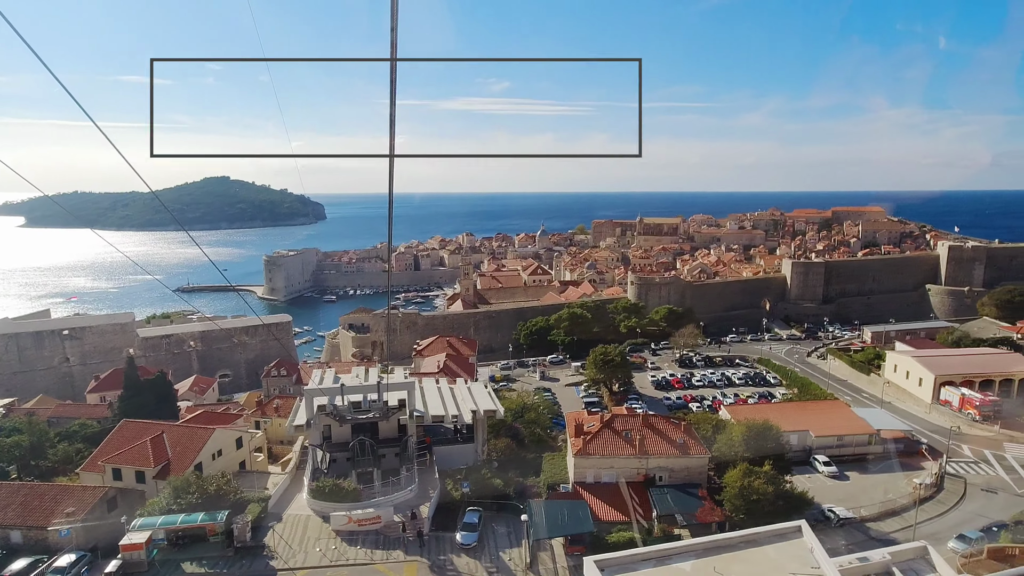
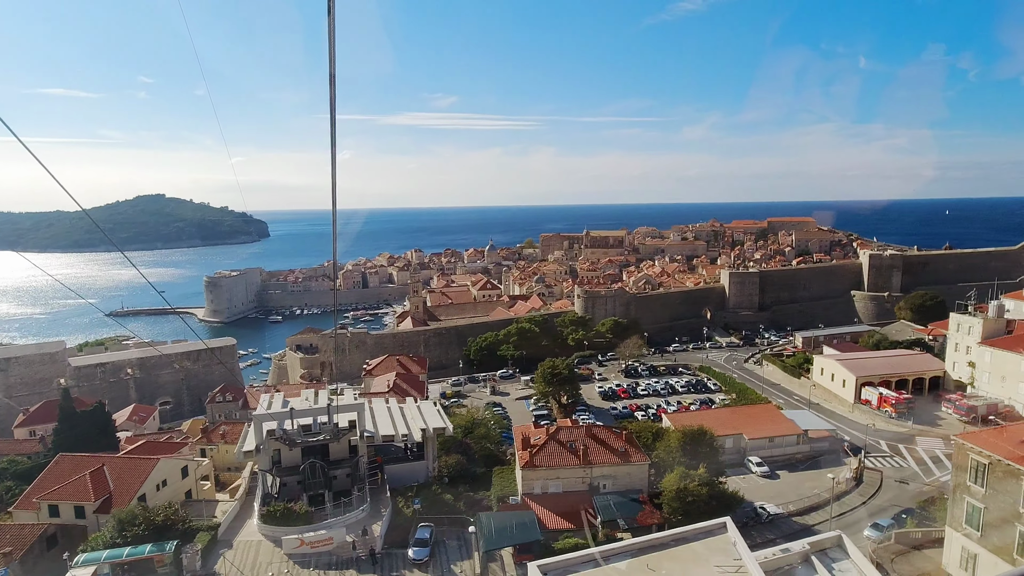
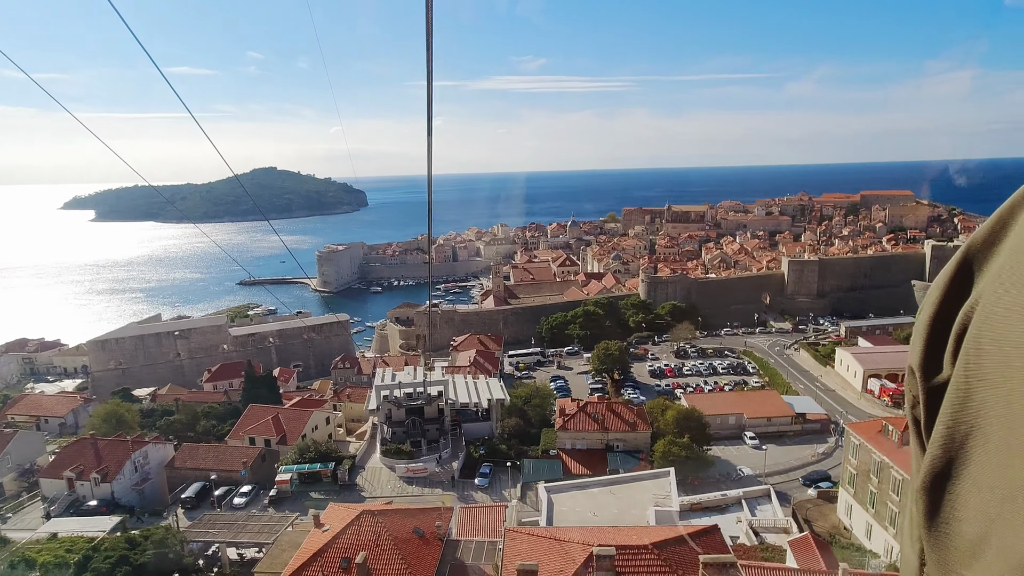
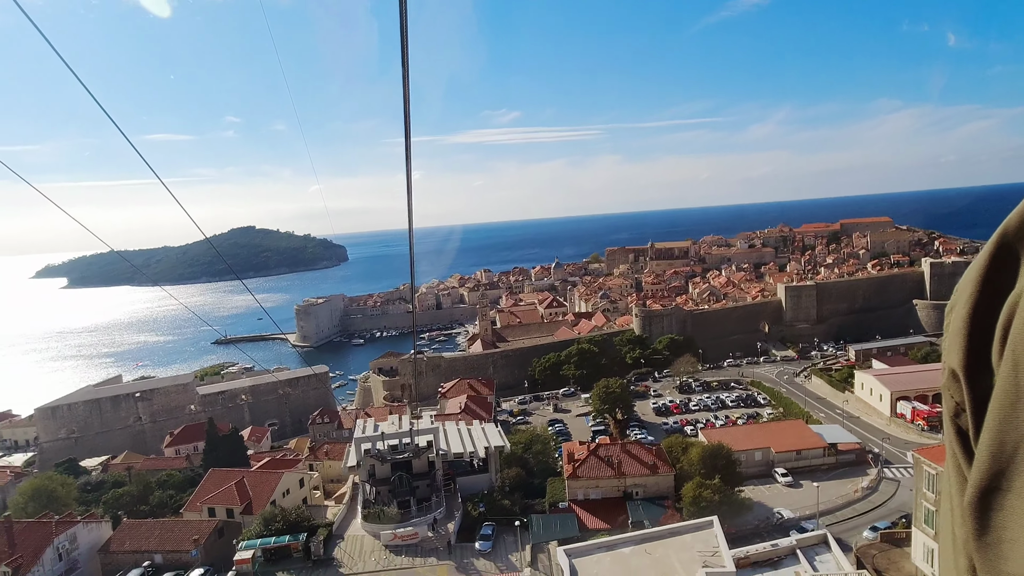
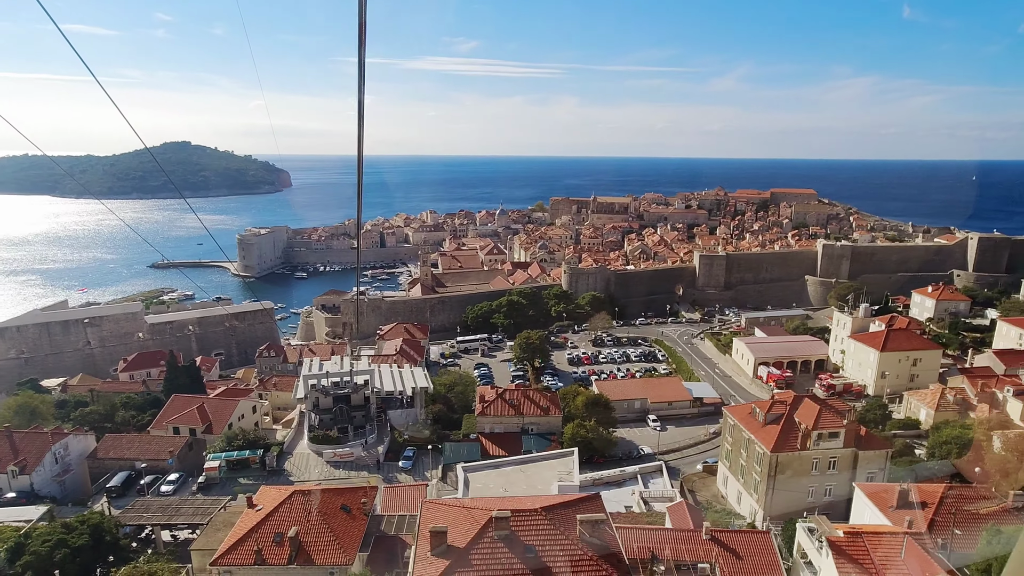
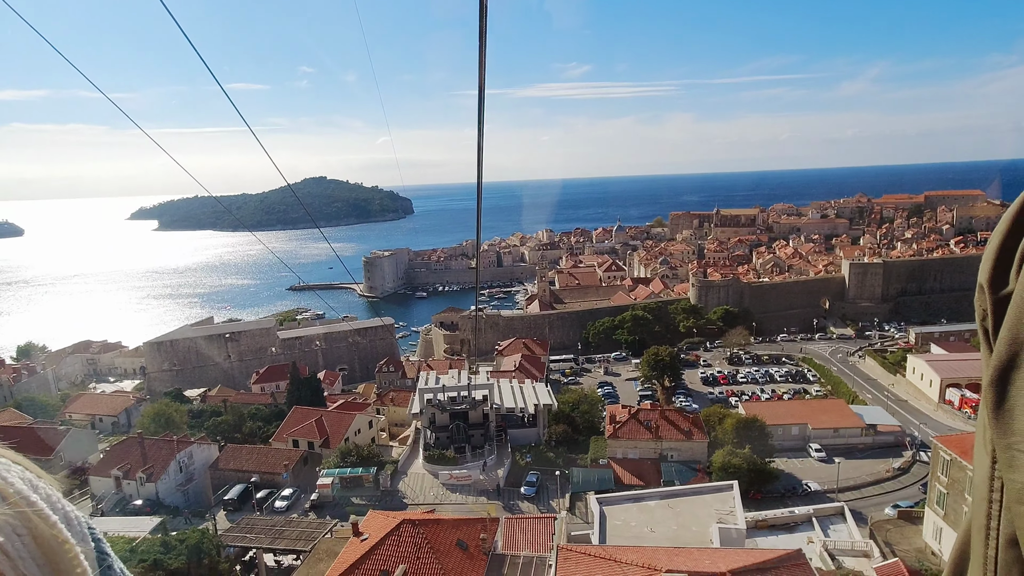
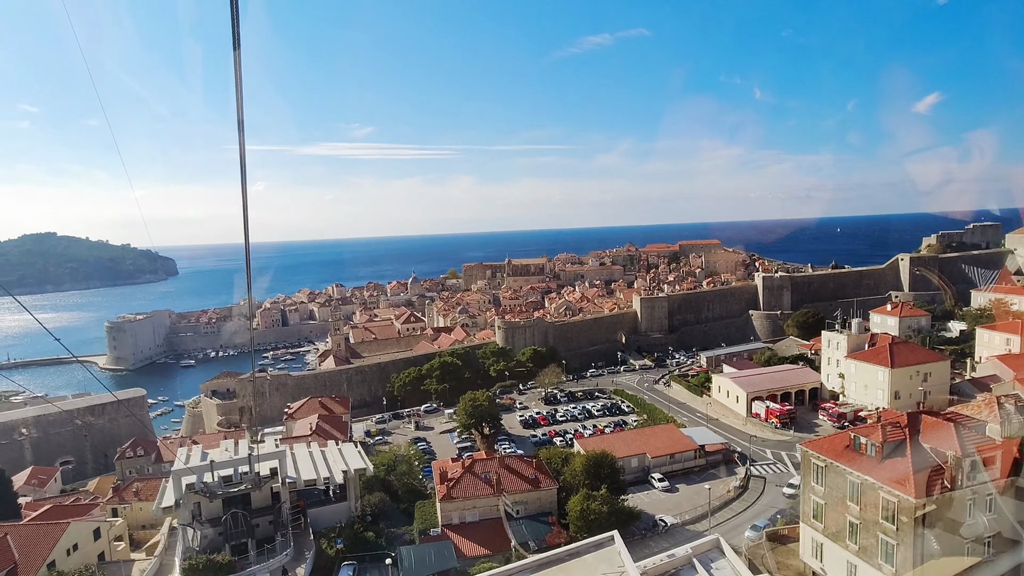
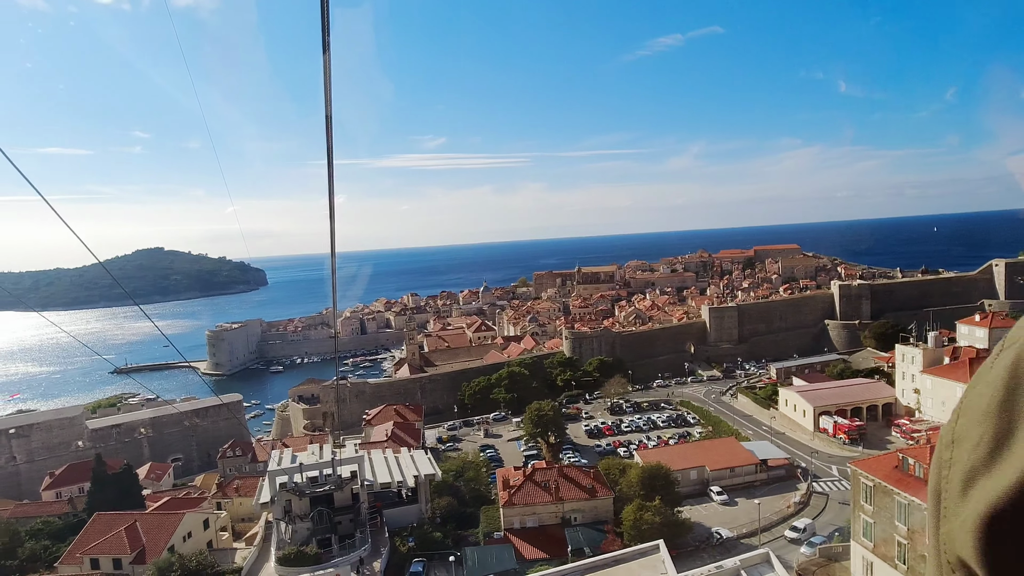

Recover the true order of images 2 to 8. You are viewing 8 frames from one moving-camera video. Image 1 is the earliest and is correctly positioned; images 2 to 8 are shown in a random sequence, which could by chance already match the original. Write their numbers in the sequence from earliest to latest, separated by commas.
2, 7, 8, 4, 6, 3, 5
